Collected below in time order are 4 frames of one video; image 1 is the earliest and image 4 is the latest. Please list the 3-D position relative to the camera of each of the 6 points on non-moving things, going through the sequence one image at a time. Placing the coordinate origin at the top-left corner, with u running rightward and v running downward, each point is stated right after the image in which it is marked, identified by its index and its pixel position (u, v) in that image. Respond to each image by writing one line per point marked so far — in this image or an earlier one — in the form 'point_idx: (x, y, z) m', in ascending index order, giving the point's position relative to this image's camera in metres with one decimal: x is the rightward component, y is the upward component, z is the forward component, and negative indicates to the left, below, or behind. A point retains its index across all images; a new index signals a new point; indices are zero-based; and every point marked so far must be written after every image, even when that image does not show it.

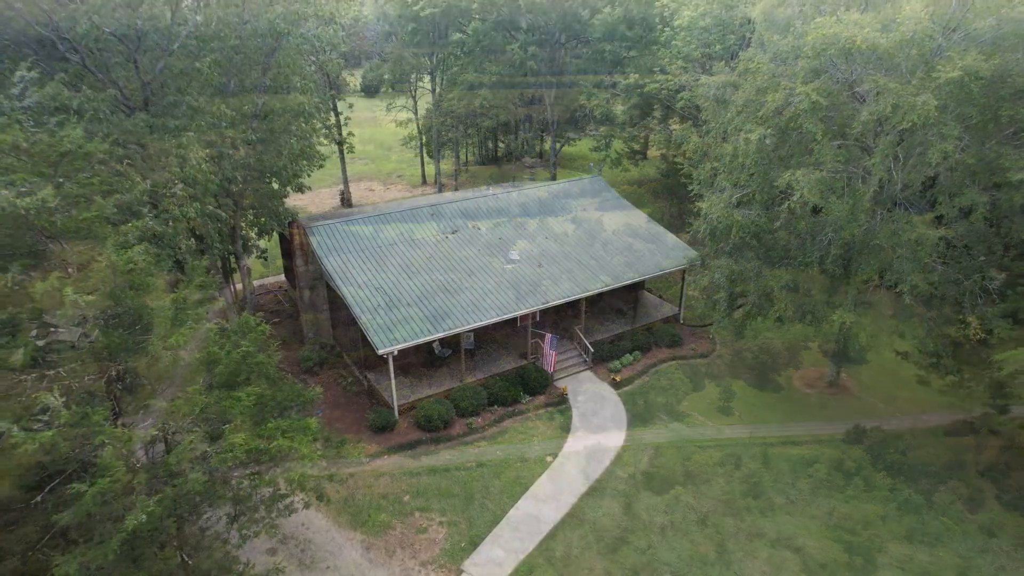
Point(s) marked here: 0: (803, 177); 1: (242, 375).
0: (+6.5, +2.5, +13.1) m
1: (-4.5, -1.5, +9.9) m
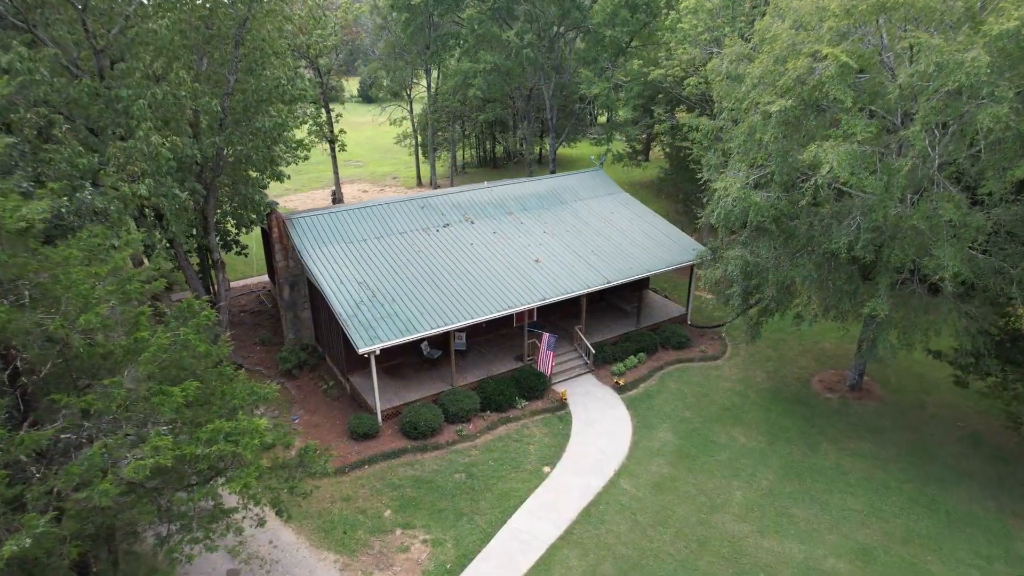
0: (+6.3, +2.7, +11.7) m
1: (-4.7, -1.2, +8.4) m
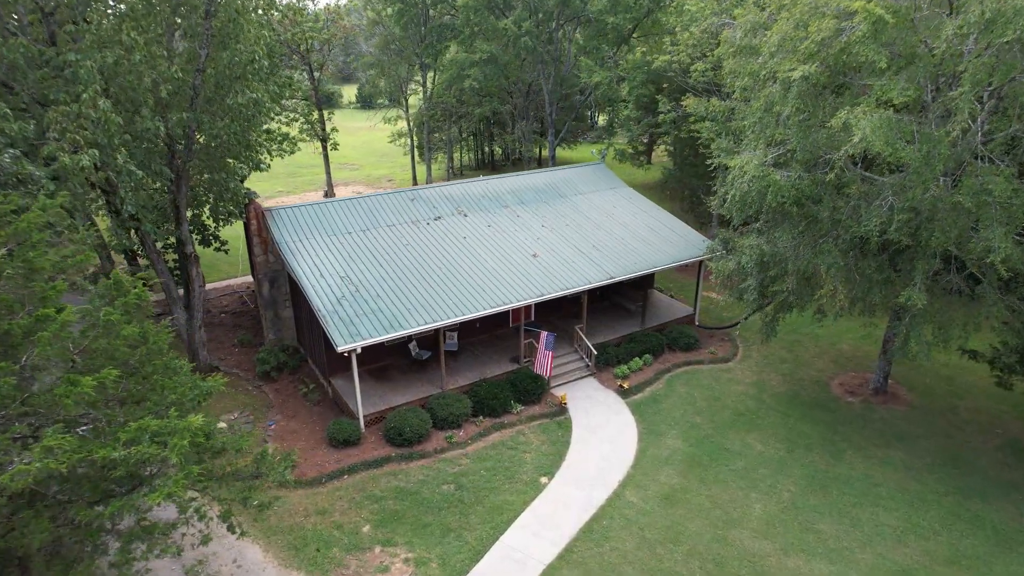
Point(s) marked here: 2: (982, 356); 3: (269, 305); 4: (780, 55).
0: (+6.2, +3.0, +10.4) m
1: (-4.8, -0.8, +7.1) m
2: (+11.0, -1.6, +13.7) m
3: (-7.7, -0.5, +18.6) m
4: (+5.6, +4.9, +12.3) m
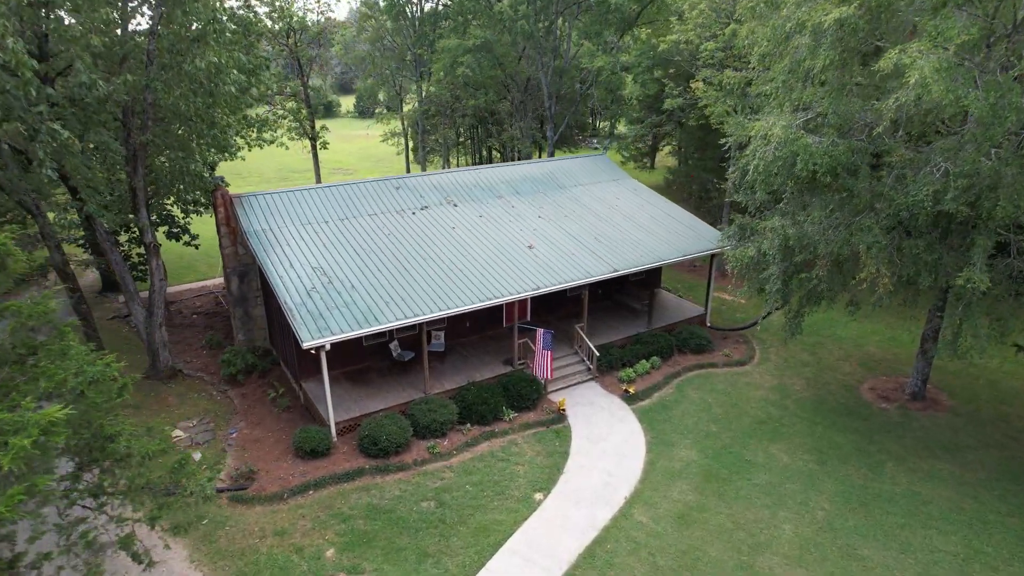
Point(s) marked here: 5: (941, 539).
0: (+6.0, +3.4, +8.7) m
1: (-5.1, -0.4, +5.3) m
2: (+10.7, -1.3, +11.9) m
3: (-7.9, -0.4, +16.8) m
4: (+5.4, +5.2, +10.7) m
5: (+7.6, -4.4, +10.4) m
